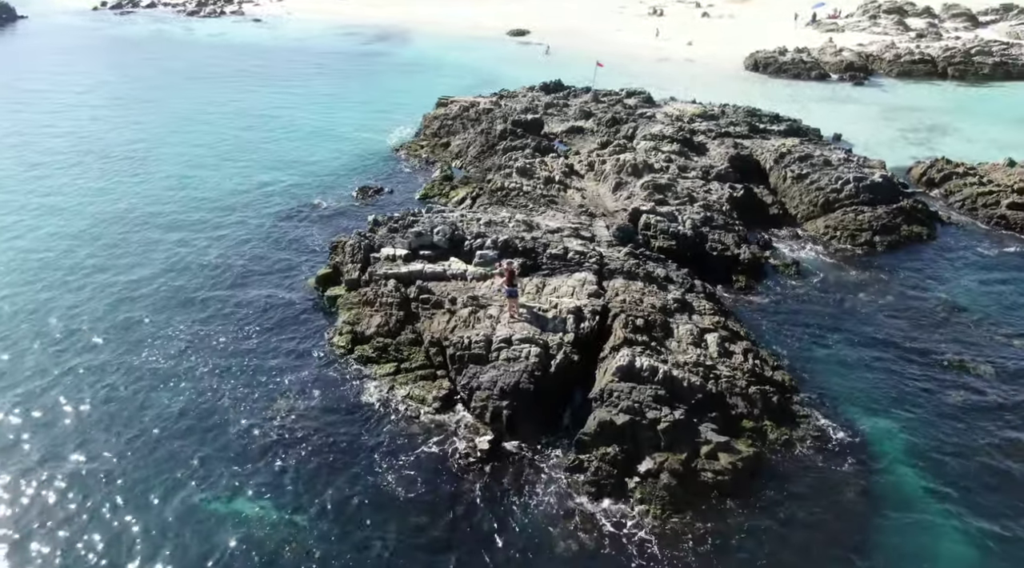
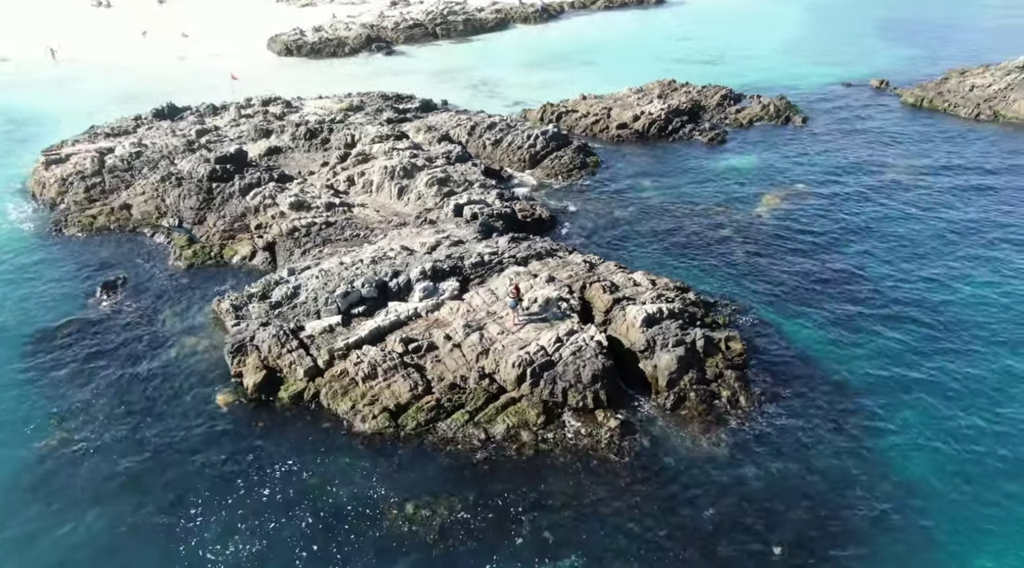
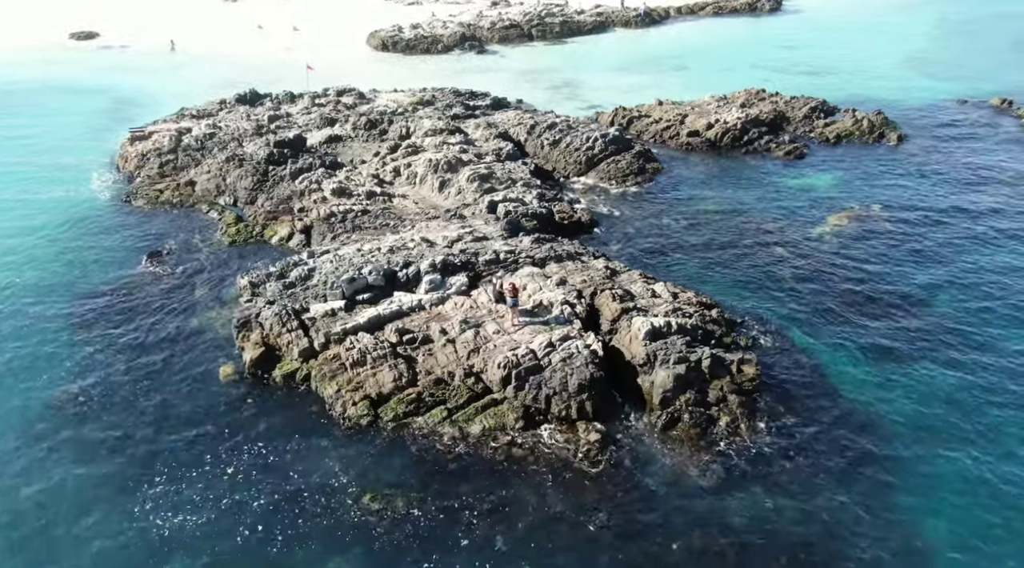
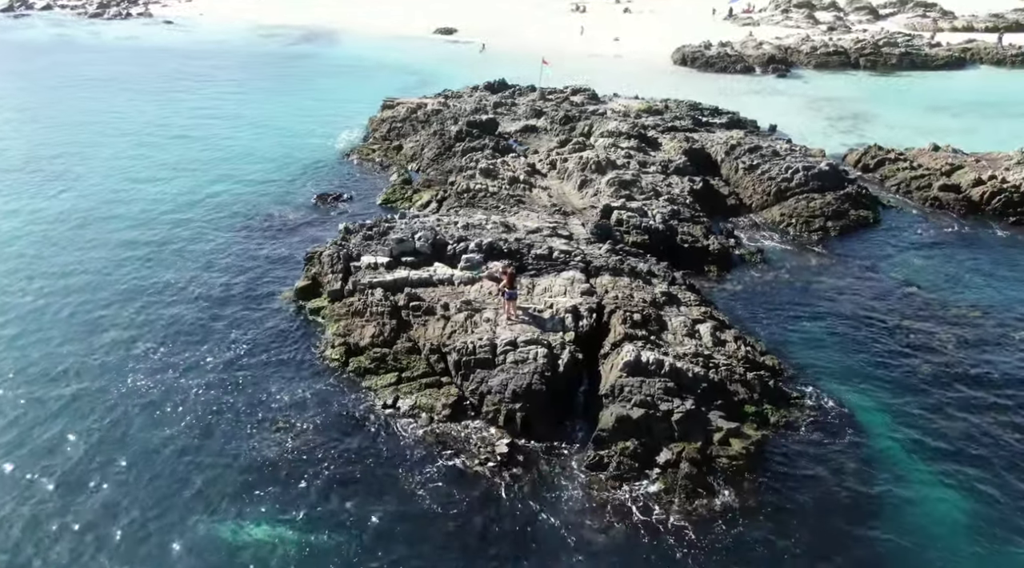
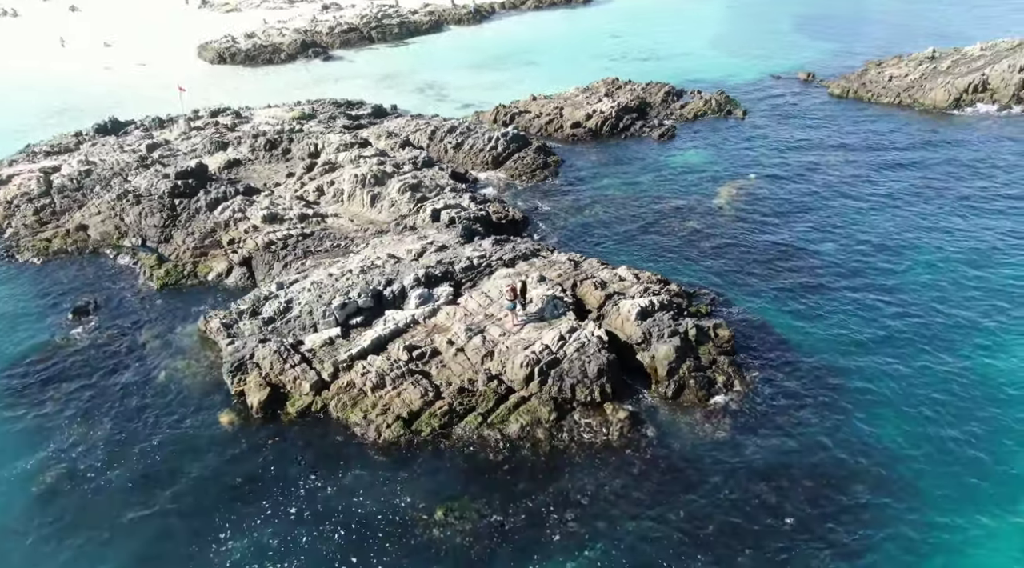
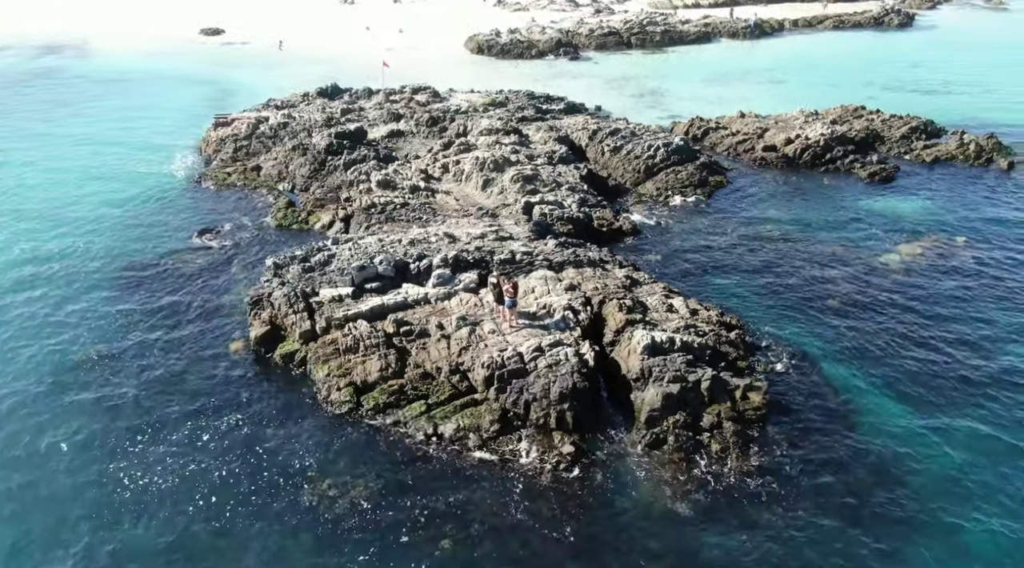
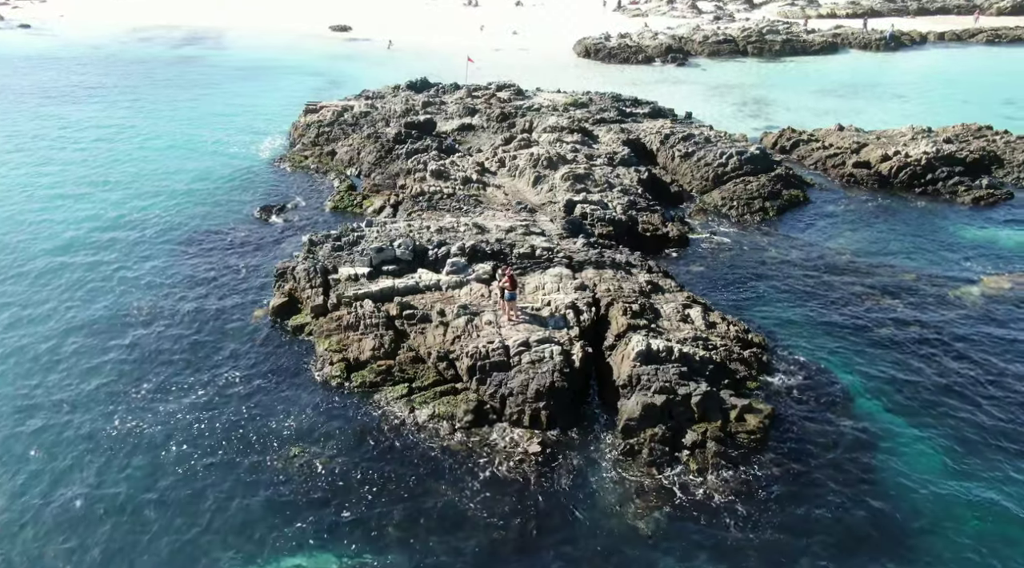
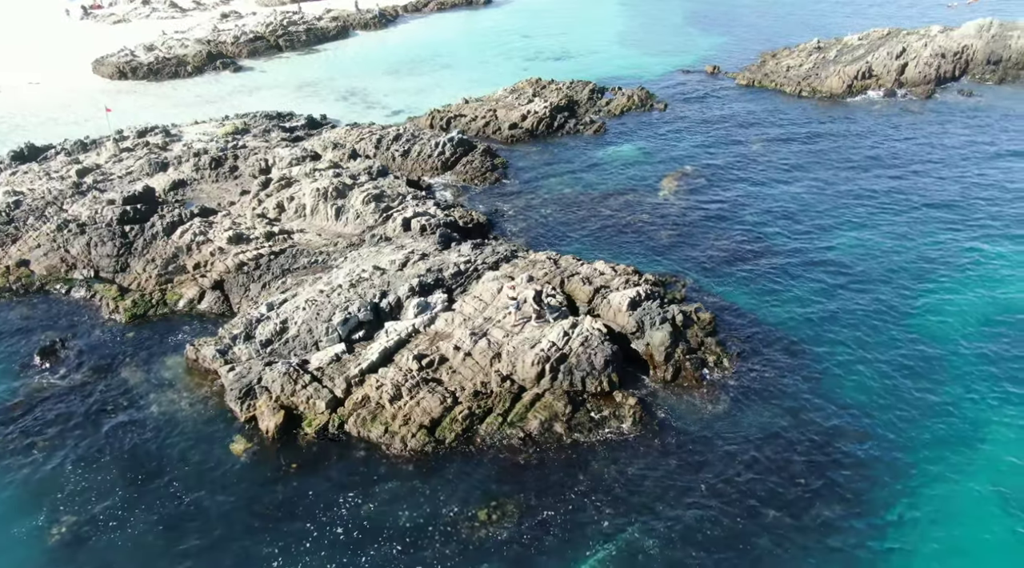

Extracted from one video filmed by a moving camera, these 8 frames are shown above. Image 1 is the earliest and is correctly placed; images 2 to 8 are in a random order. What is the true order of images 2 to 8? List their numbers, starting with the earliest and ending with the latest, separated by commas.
4, 7, 6, 3, 2, 5, 8
